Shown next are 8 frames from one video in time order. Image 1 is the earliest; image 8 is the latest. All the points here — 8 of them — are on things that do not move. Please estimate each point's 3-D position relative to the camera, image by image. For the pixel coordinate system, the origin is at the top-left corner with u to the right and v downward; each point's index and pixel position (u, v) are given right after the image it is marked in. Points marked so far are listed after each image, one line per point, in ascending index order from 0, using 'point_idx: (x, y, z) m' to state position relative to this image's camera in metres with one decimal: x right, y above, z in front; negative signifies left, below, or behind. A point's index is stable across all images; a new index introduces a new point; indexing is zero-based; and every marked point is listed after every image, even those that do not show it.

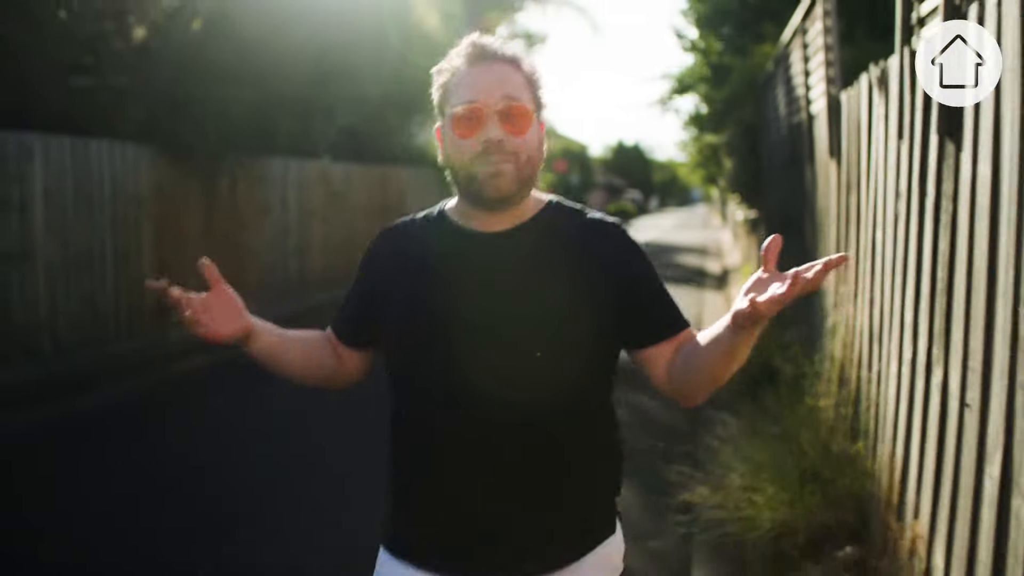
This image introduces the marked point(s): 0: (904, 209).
0: (+1.4, +0.3, +4.1) m
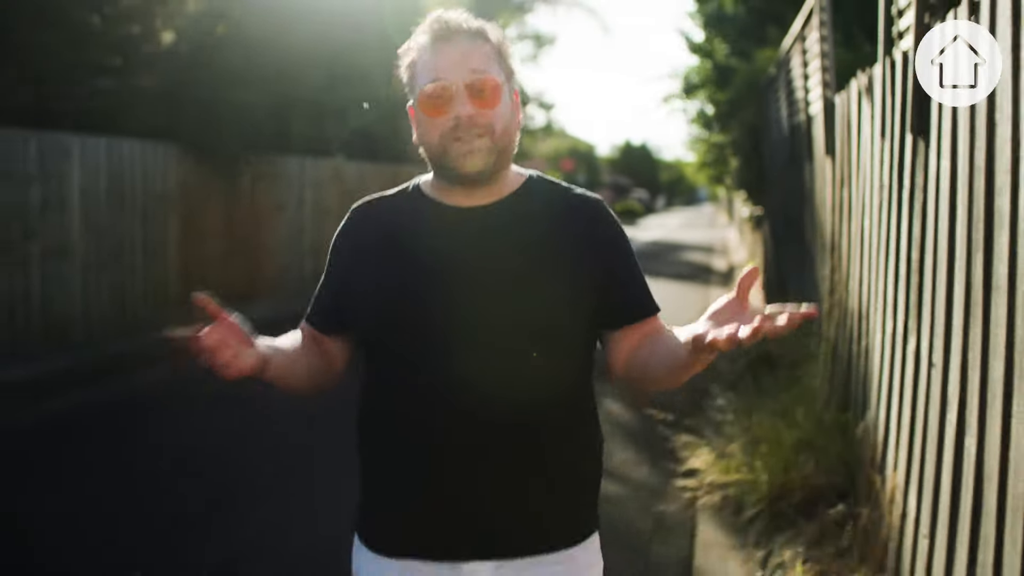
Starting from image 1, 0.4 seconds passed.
0: (+1.5, +0.4, +4.6) m
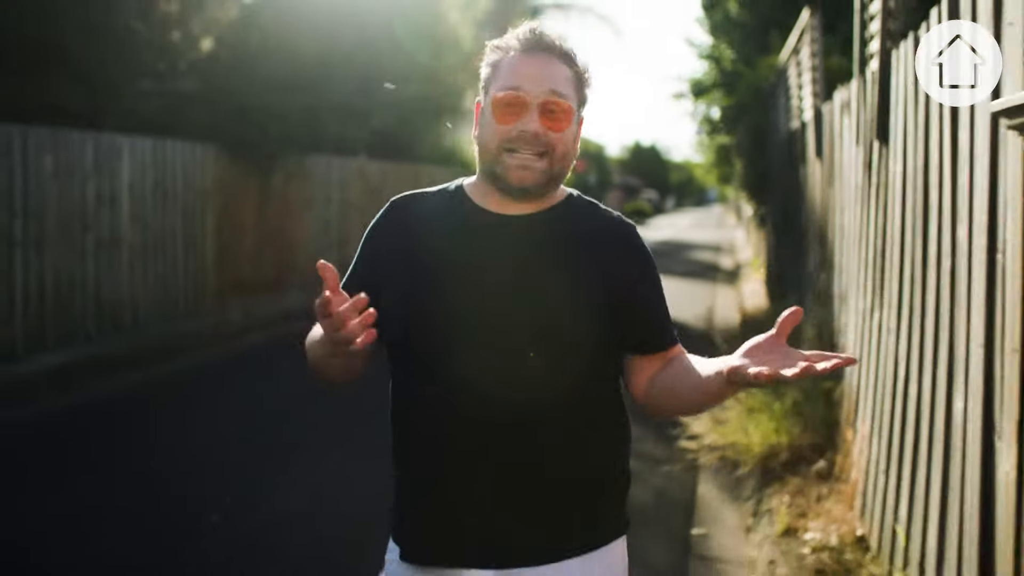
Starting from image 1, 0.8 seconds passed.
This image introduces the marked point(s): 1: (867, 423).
0: (+1.7, +0.4, +5.3) m
1: (+1.5, -0.6, +4.7) m
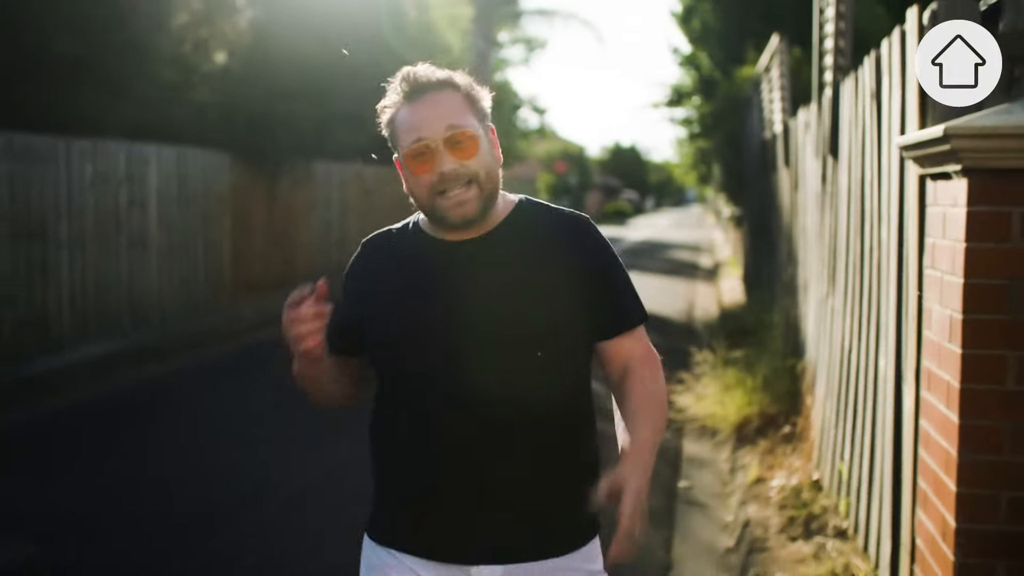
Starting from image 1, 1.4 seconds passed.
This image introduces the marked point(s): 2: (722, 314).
0: (+1.8, +0.5, +6.4) m
1: (+1.6, -0.5, +5.7) m
2: (+2.4, -0.3, +12.6) m
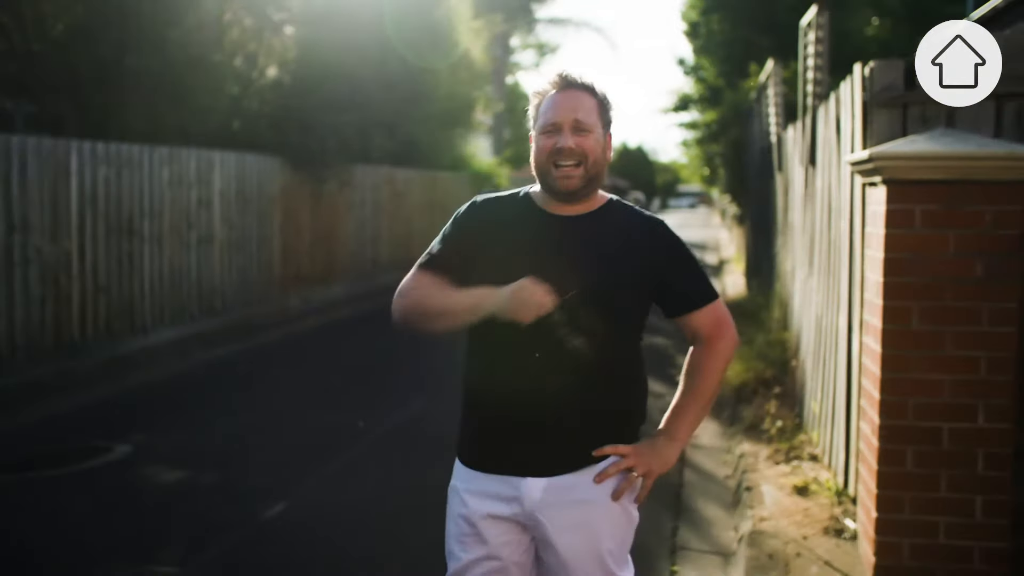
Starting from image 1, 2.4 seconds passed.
0: (+2.0, +0.6, +7.8) m
1: (+1.9, -0.4, +7.1) m
2: (+2.7, -0.2, +14.0) m
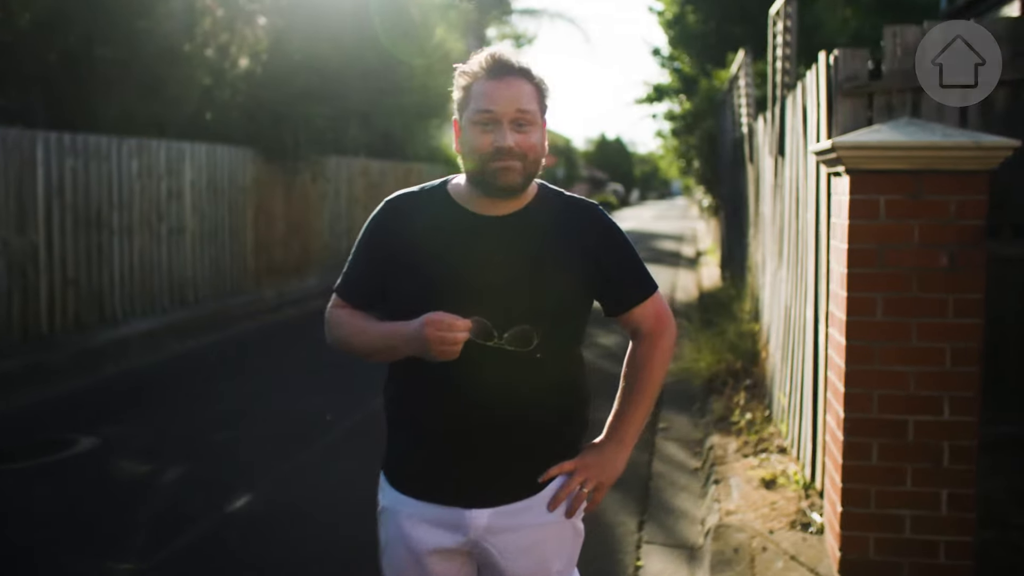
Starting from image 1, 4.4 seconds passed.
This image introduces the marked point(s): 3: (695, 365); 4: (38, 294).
0: (+1.8, +0.7, +7.7) m
1: (+1.7, -0.4, +7.1) m
2: (+2.4, -0.1, +14.0) m
3: (+1.5, -0.6, +8.7) m
4: (-4.4, -0.1, +10.2) m
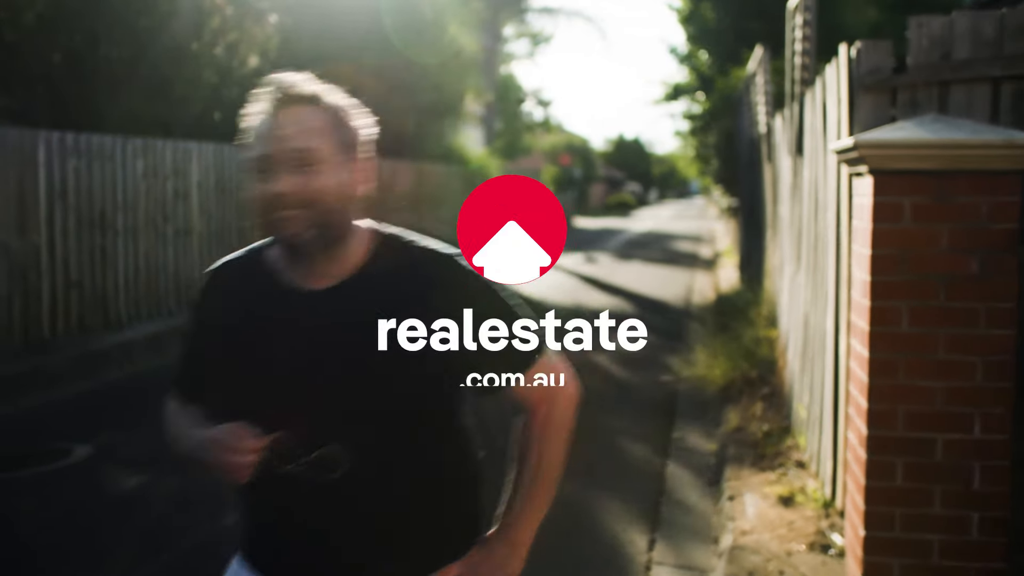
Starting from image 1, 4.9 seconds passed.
0: (+1.9, +0.6, +7.4) m
1: (+1.7, -0.4, +6.8) m
2: (+2.5, -0.1, +13.6) m
3: (+1.5, -0.7, +8.4) m
4: (-4.3, -0.1, +10.0) m
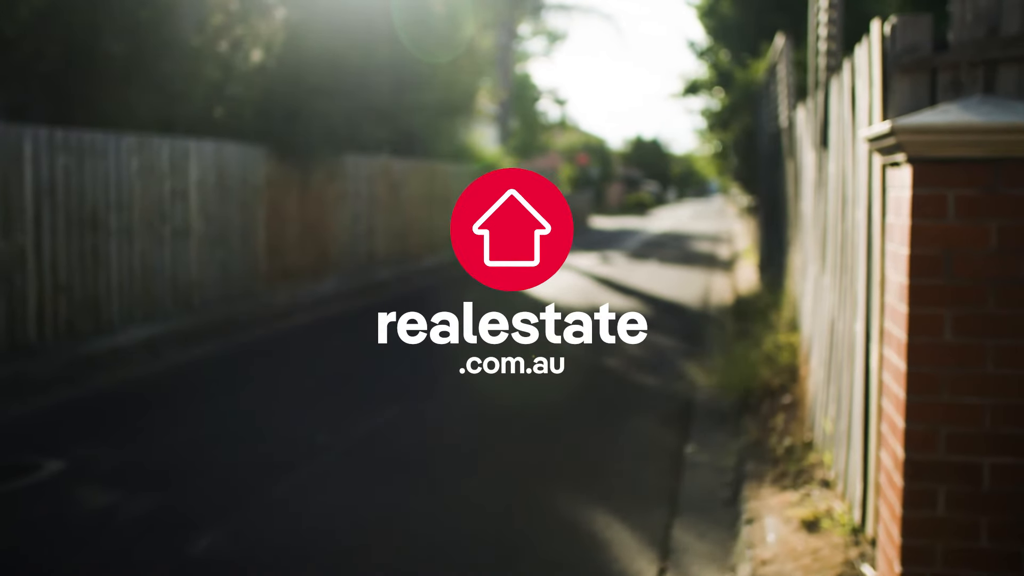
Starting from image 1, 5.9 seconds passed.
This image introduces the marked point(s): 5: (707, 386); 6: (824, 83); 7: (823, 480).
0: (+1.9, +0.6, +6.9) m
1: (+1.7, -0.4, +6.3) m
2: (+2.7, -0.1, +13.2) m
3: (+1.6, -0.7, +8.0) m
4: (-4.2, -0.1, +9.6) m
5: (+1.4, -0.7, +8.0) m
6: (+1.9, +1.2, +6.5) m
7: (+1.5, -0.9, +5.4) m
